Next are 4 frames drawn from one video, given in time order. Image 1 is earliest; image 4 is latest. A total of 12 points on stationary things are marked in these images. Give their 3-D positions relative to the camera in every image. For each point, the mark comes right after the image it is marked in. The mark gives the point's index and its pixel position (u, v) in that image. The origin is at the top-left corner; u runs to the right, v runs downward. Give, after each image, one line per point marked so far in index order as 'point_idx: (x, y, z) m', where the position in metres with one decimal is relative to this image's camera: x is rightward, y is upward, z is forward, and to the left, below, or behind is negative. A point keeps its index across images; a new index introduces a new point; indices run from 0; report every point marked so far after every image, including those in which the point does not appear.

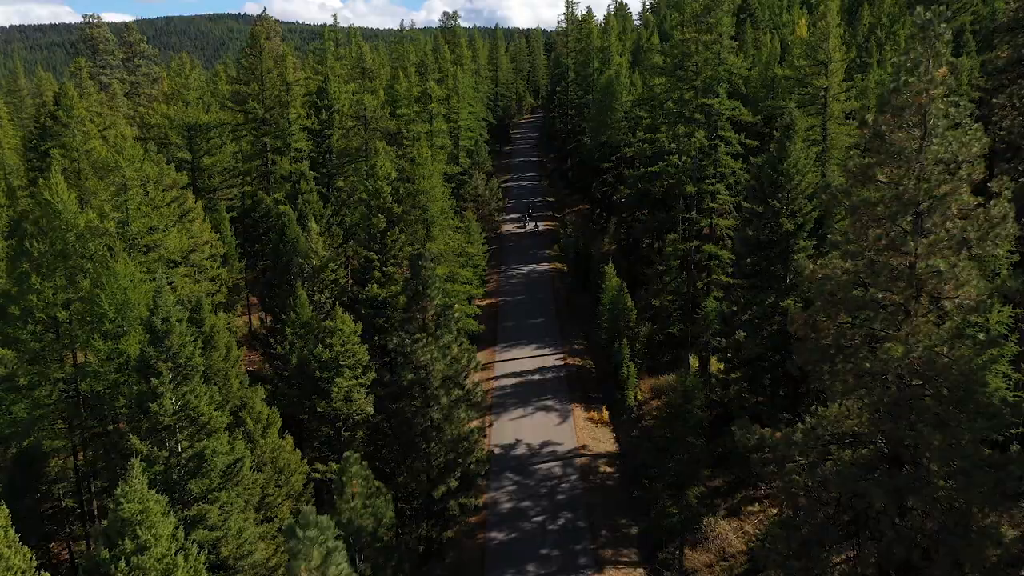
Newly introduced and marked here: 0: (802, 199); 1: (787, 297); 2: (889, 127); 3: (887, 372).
0: (+6.2, +1.9, +17.8) m
1: (+5.8, -0.2, +17.6) m
2: (+6.1, +2.6, +13.4) m
3: (+5.9, -1.3, +13.3) m
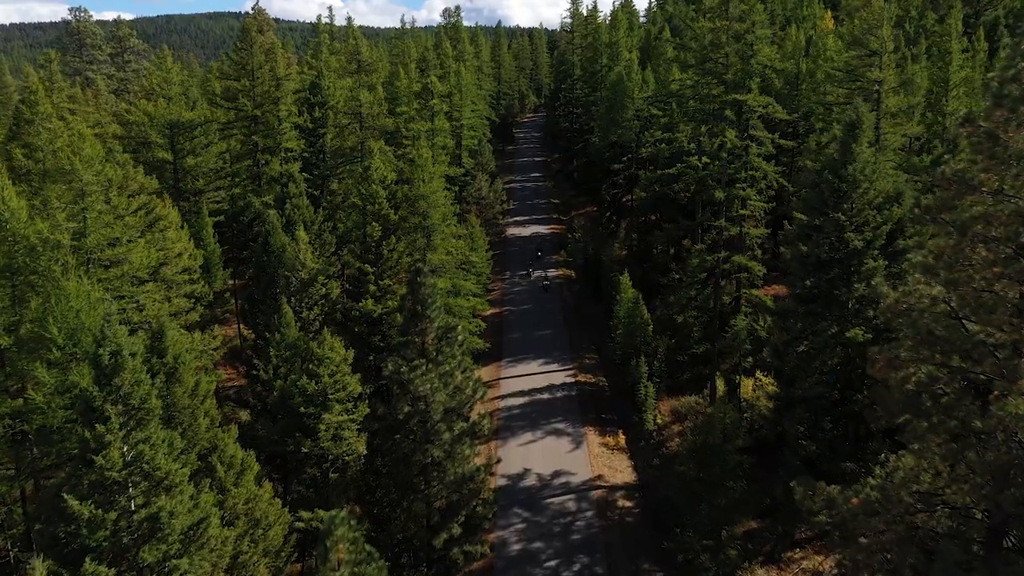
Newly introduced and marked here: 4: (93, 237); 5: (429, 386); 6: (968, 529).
0: (+6.5, +1.4, +15.1) m
1: (+6.1, -0.7, +14.9) m
2: (+6.4, +2.1, +10.7) m
3: (+6.2, -1.8, +10.6) m
4: (-9.6, +1.2, +18.9) m
5: (-1.9, -2.2, +18.8) m
6: (+6.2, -3.3, +11.2) m
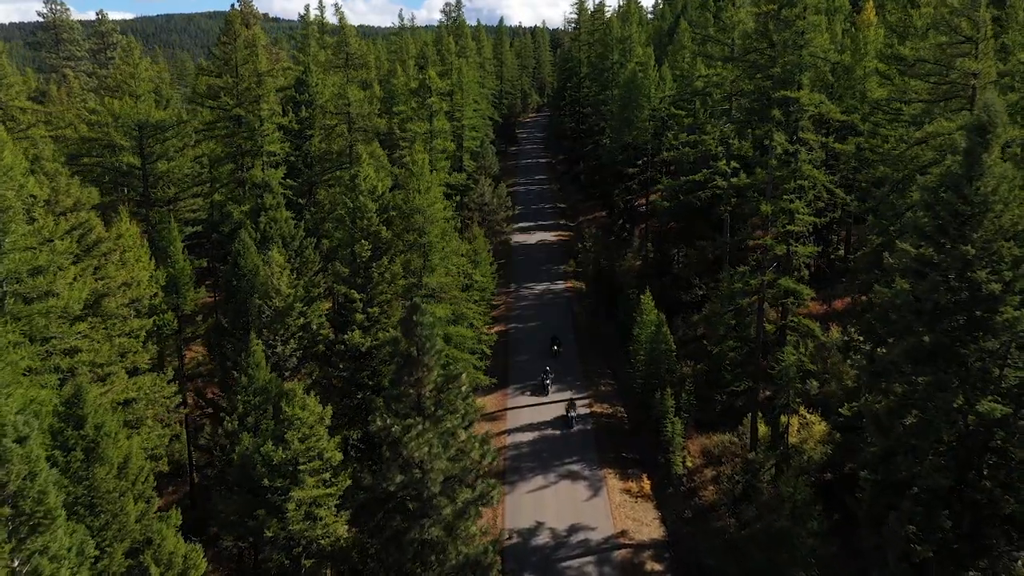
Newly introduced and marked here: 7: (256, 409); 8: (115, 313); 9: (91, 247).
0: (+6.8, +0.7, +11.5) m
1: (+6.4, -1.4, +11.3) m
2: (+6.6, +1.3, +7.1) m
3: (+6.5, -2.6, +7.0) m
4: (-9.3, +0.4, +15.3) m
5: (-1.6, -3.0, +15.2) m
6: (+6.5, -4.0, +7.6) m
7: (-5.5, -2.6, +17.7) m
8: (-8.6, -0.5, +18.0) m
9: (-9.4, +1.0, +18.8) m
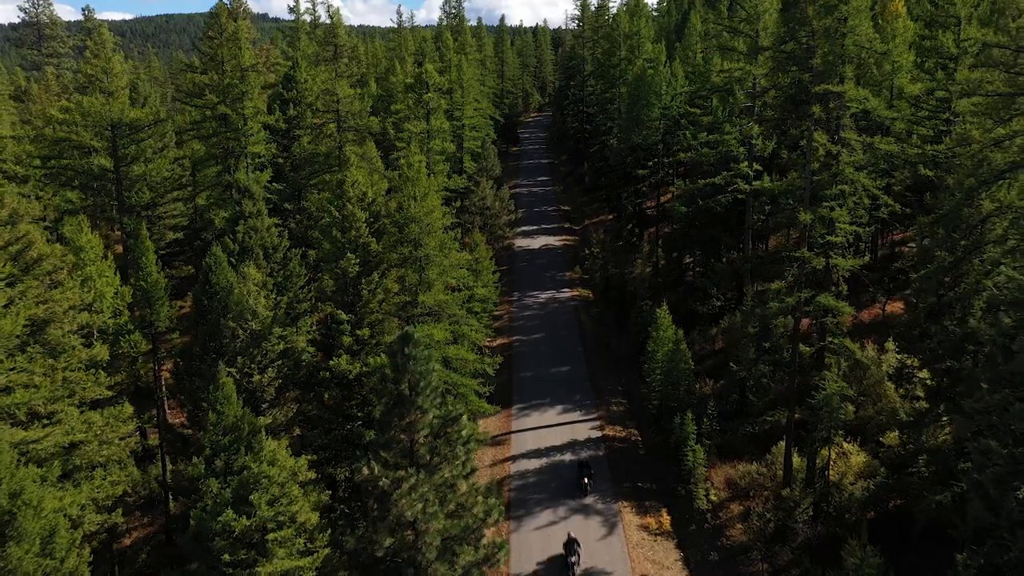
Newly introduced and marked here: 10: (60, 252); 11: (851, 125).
0: (+7.0, +0.2, +9.1) m
1: (+6.5, -1.9, +8.9) m
2: (+6.8, +0.9, +4.7) m
3: (+6.6, -3.0, +4.6) m
4: (-9.1, 0.0, +13.0) m
5: (-1.4, -3.4, +12.8) m
6: (+6.6, -4.5, +5.2) m
7: (-5.4, -3.0, +15.3) m
8: (-8.5, -1.0, +15.7) m
9: (-9.3, +0.5, +16.5) m
10: (-9.3, +0.7, +17.8) m
11: (+8.1, +3.9, +19.9) m
